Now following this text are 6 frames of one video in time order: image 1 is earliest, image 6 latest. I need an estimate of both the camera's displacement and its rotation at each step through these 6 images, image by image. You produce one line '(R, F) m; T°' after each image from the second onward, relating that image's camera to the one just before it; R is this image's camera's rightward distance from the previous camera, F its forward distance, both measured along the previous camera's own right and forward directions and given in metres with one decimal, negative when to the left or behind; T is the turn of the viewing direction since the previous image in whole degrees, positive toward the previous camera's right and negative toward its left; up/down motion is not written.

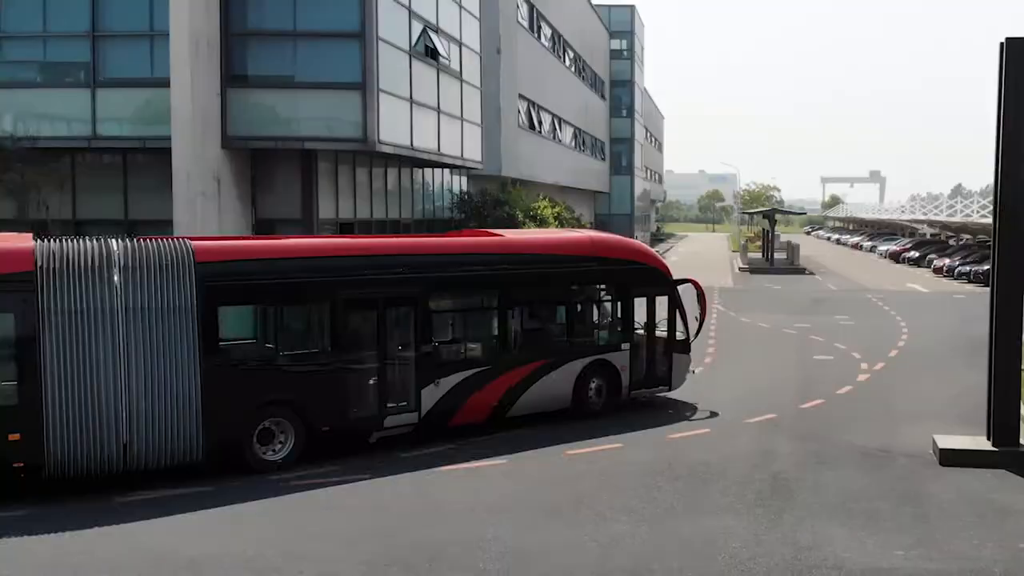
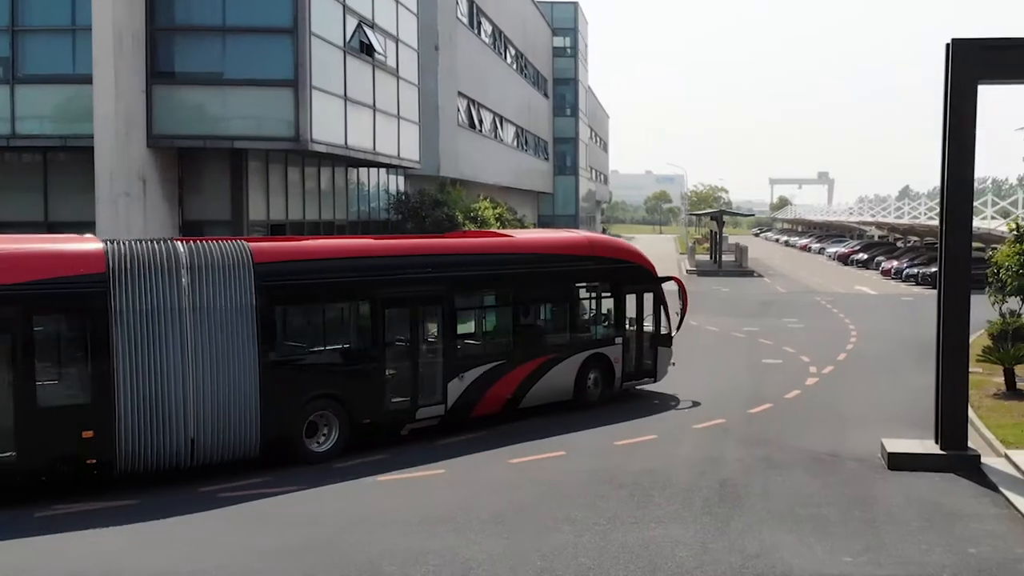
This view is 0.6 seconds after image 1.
(0.0, +0.6) m; +3°
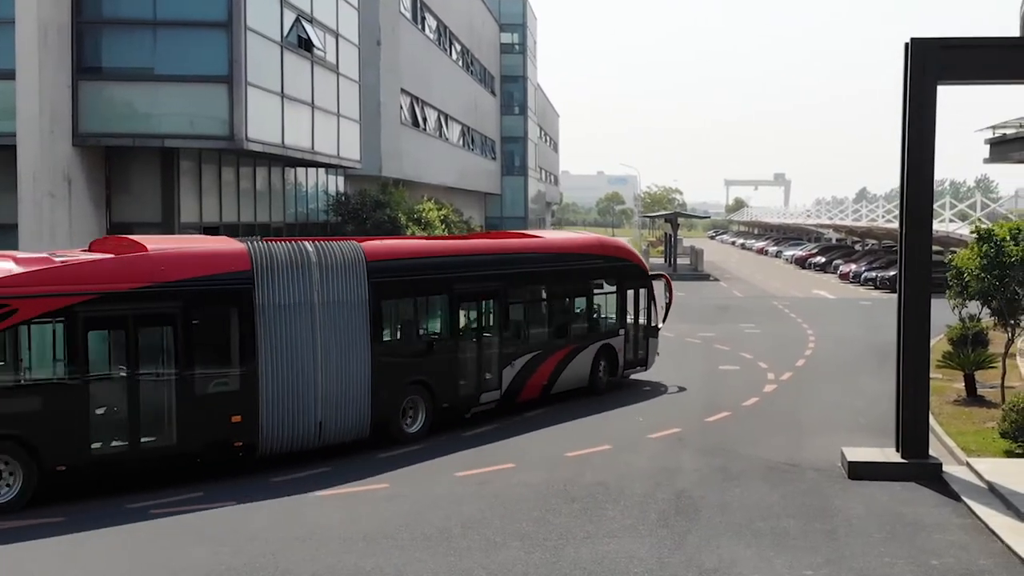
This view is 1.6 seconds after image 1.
(+0.2, +0.7) m; +2°
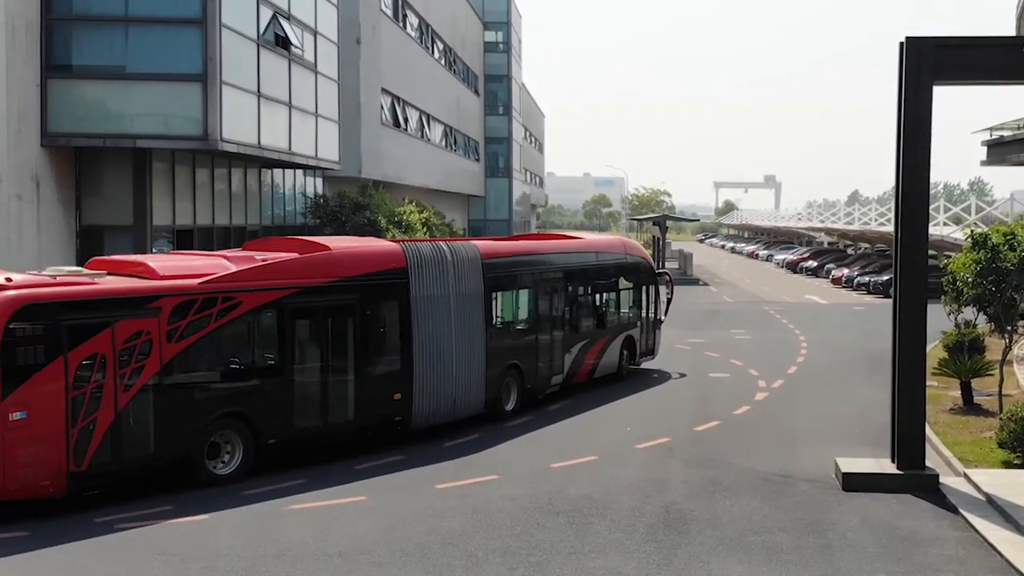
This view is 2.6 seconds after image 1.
(+0.1, +0.4) m; +1°
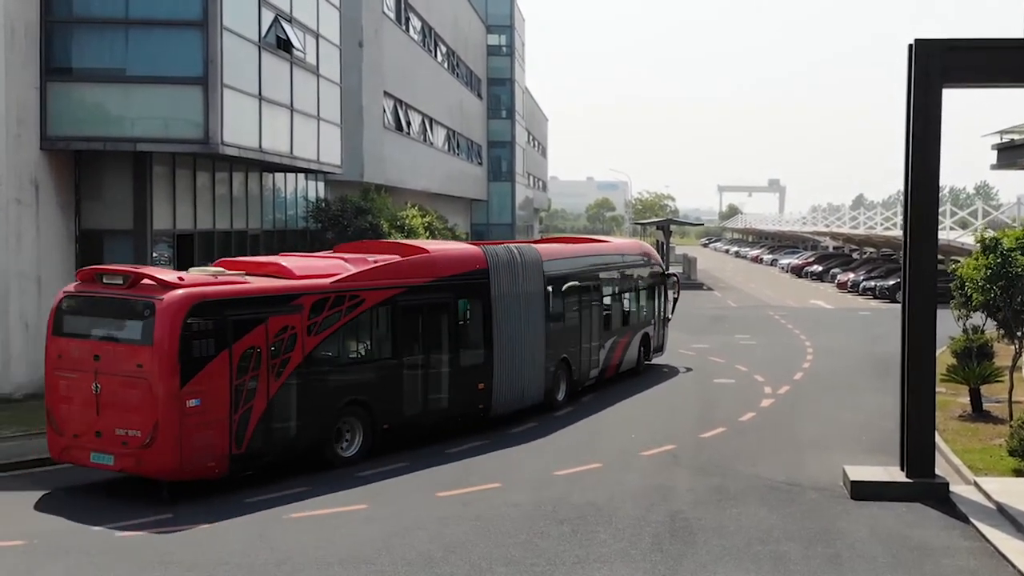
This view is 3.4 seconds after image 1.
(-0.1, +0.1) m; 0°
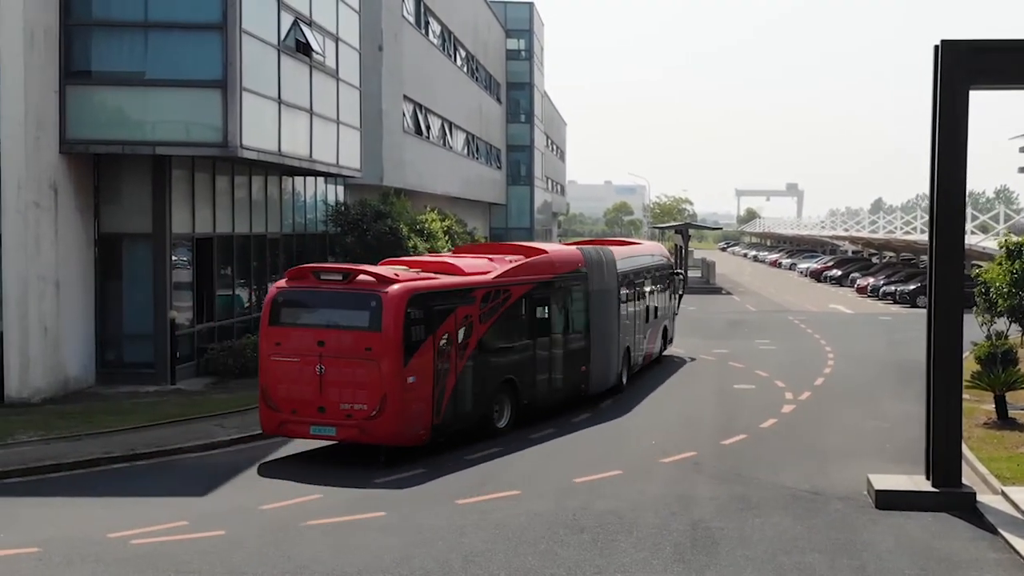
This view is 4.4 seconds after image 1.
(-0.2, +0.1) m; 0°
